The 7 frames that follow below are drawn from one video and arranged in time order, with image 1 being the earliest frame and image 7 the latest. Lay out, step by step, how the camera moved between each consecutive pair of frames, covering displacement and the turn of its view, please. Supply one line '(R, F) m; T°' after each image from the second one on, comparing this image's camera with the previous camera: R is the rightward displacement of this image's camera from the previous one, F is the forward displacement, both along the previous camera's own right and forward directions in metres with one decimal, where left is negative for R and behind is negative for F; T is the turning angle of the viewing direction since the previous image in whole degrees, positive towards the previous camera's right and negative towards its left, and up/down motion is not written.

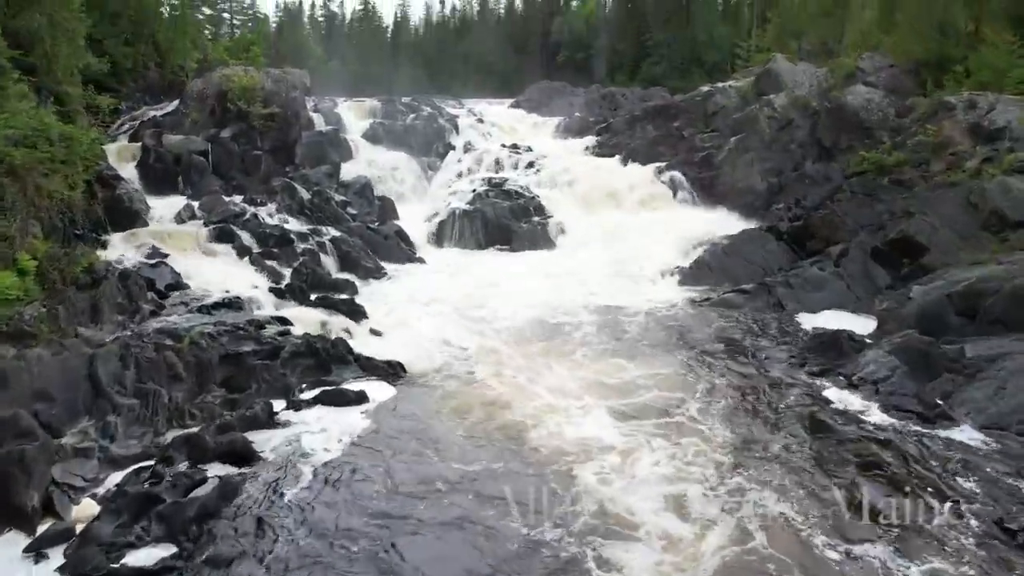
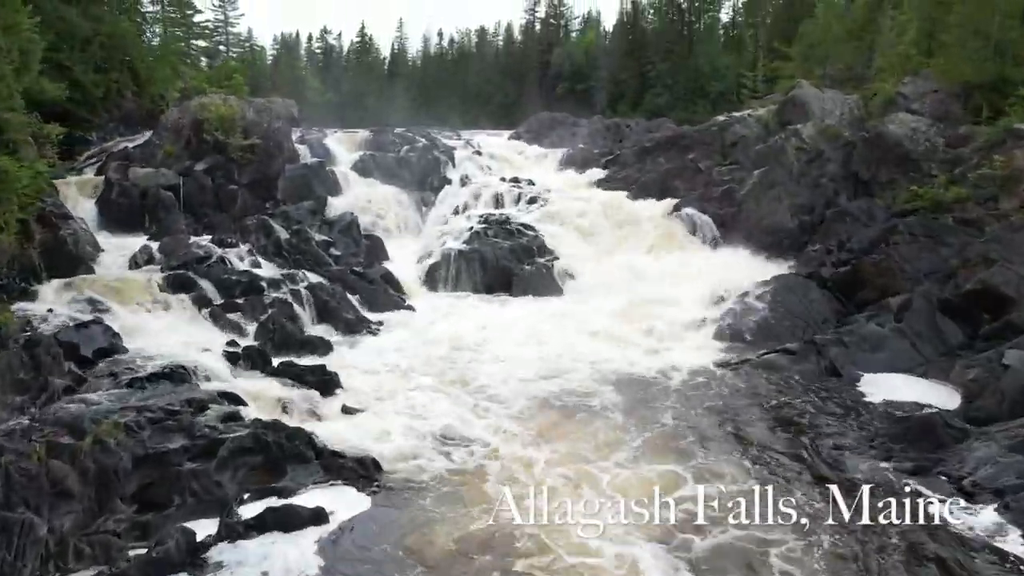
(-0.1, +2.7) m; 0°
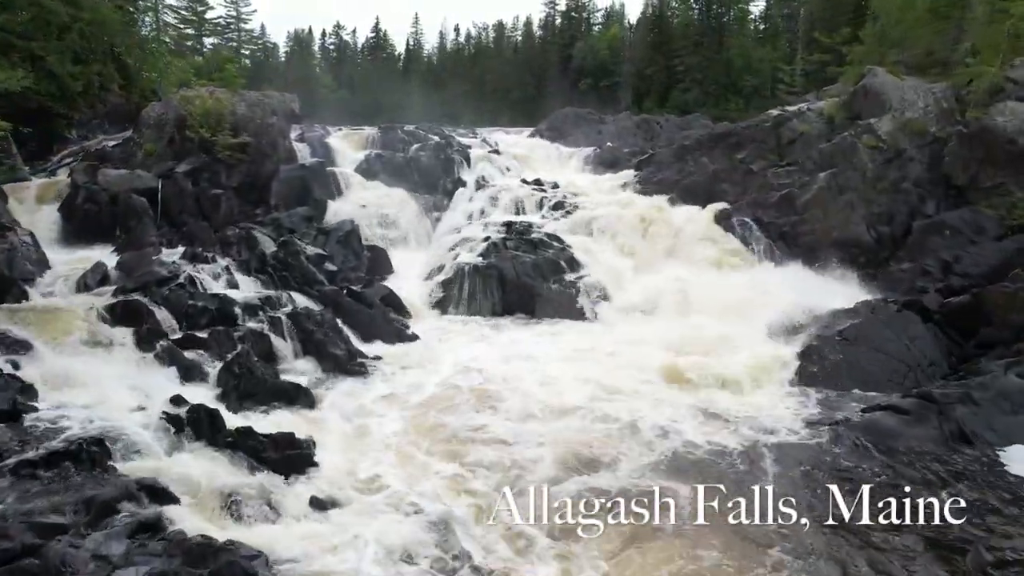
(-0.2, +3.4) m; -1°
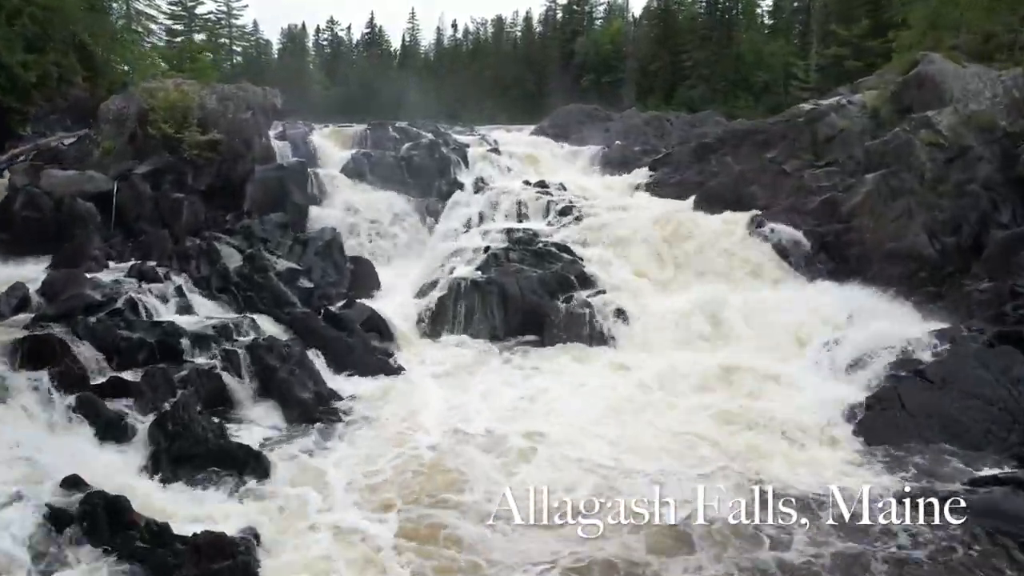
(-0.1, +2.8) m; 0°
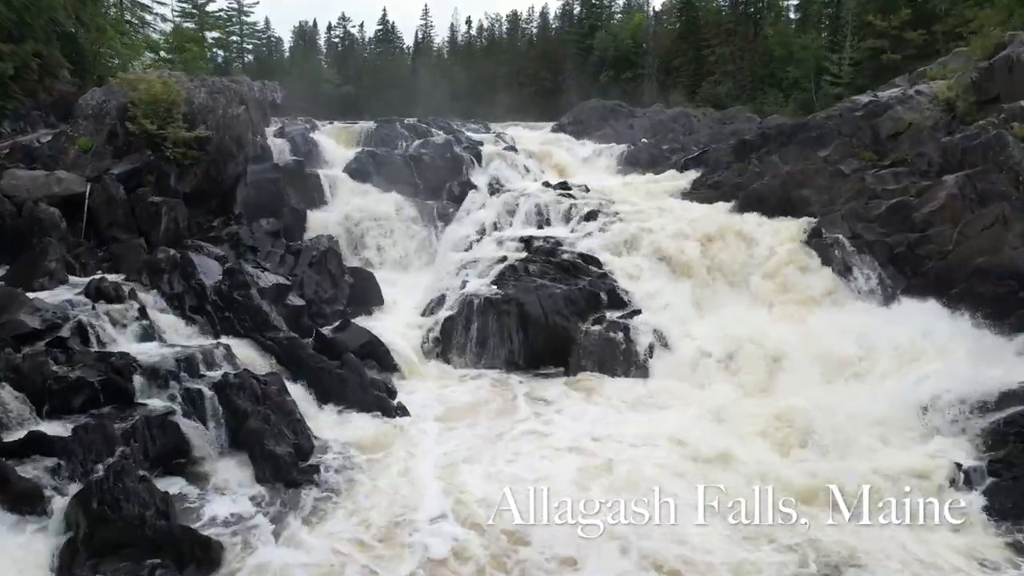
(-0.2, +2.4) m; -1°
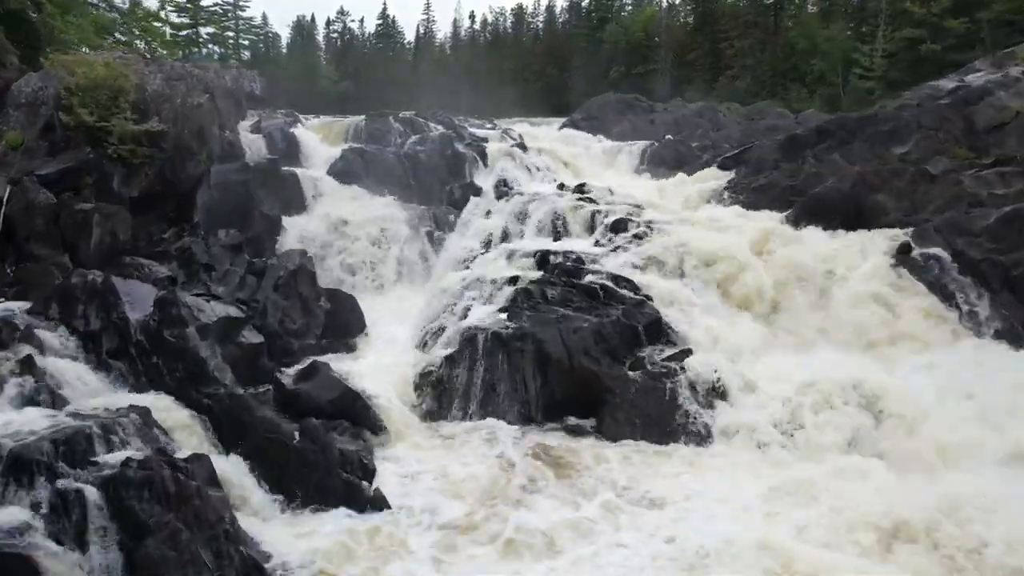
(-0.2, +3.4) m; 0°
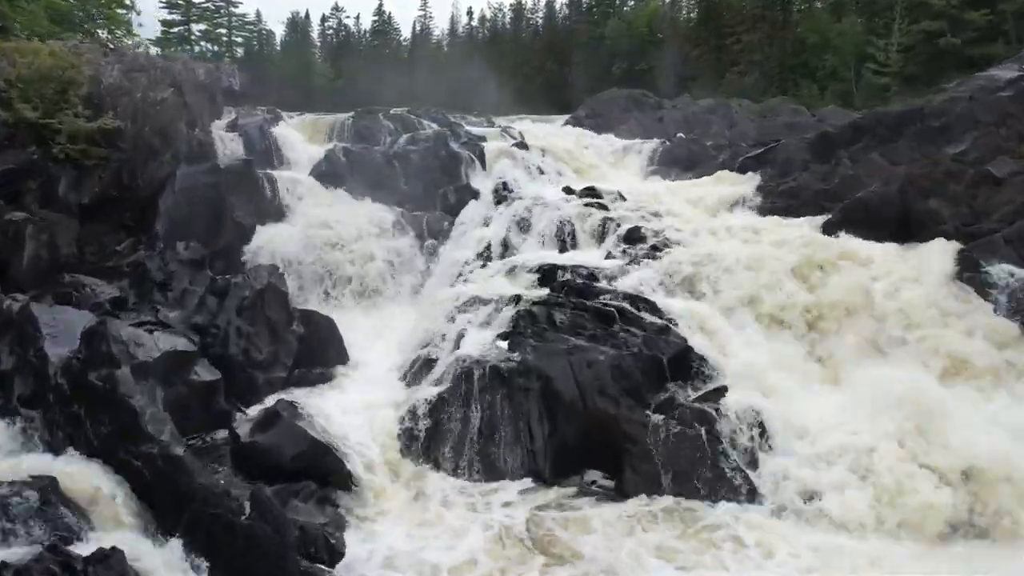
(0.0, +2.0) m; 0°
